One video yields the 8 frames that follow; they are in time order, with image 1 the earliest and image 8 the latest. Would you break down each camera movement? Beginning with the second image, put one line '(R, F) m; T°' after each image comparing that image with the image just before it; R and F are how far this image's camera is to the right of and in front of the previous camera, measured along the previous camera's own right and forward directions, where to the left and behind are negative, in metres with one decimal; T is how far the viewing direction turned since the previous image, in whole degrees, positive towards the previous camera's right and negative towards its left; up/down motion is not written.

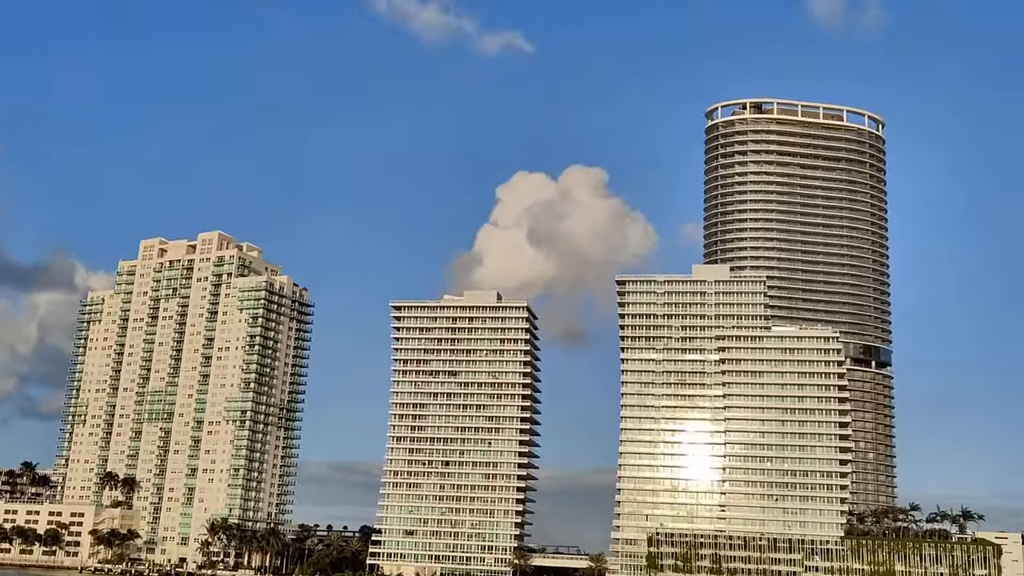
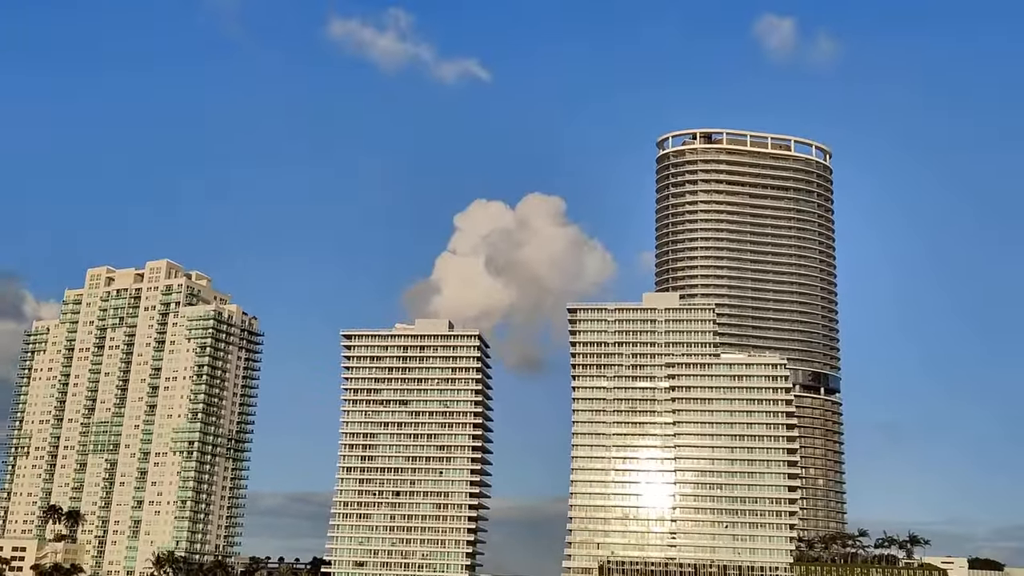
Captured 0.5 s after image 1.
(+1.5, -0.2) m; +2°
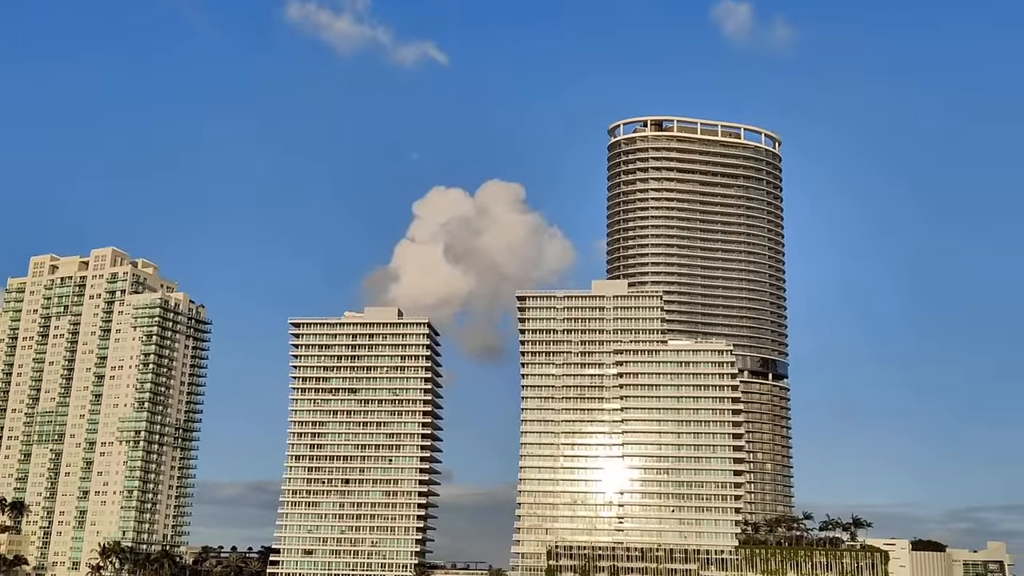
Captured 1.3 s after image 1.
(+2.5, -0.3) m; +2°
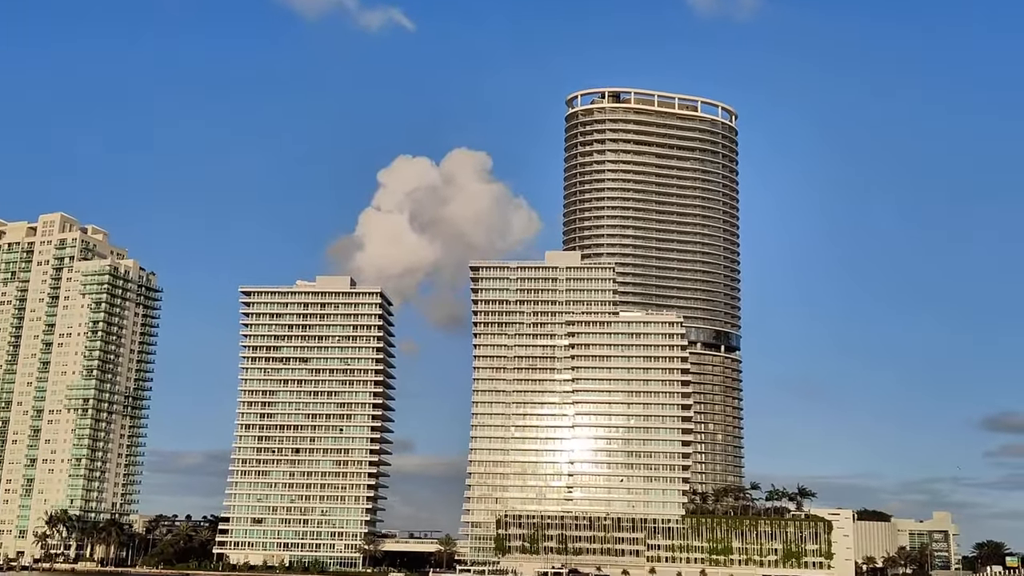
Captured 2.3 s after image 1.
(+3.2, 0.0) m; +2°
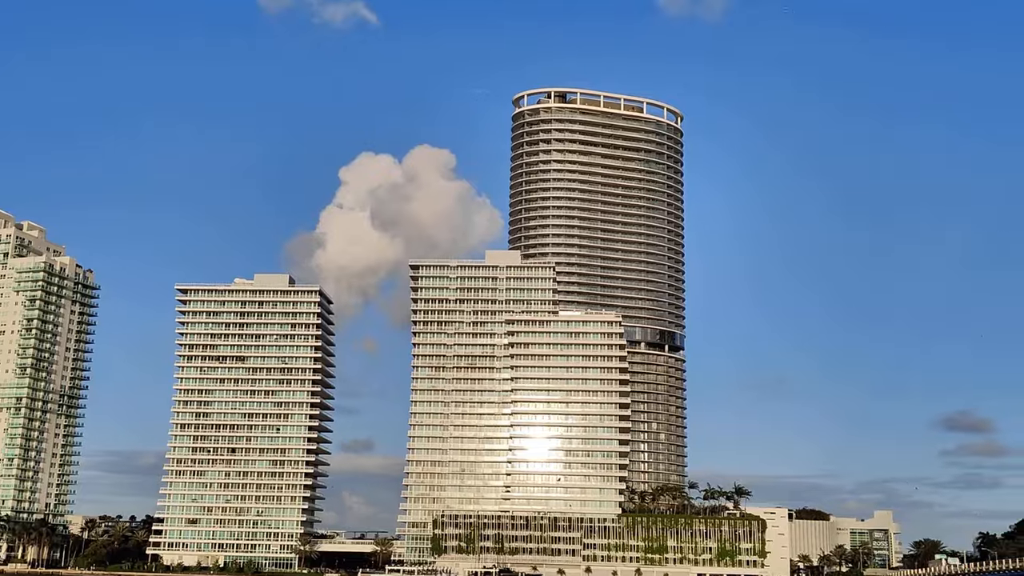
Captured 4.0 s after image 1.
(+5.6, +0.2) m; +2°
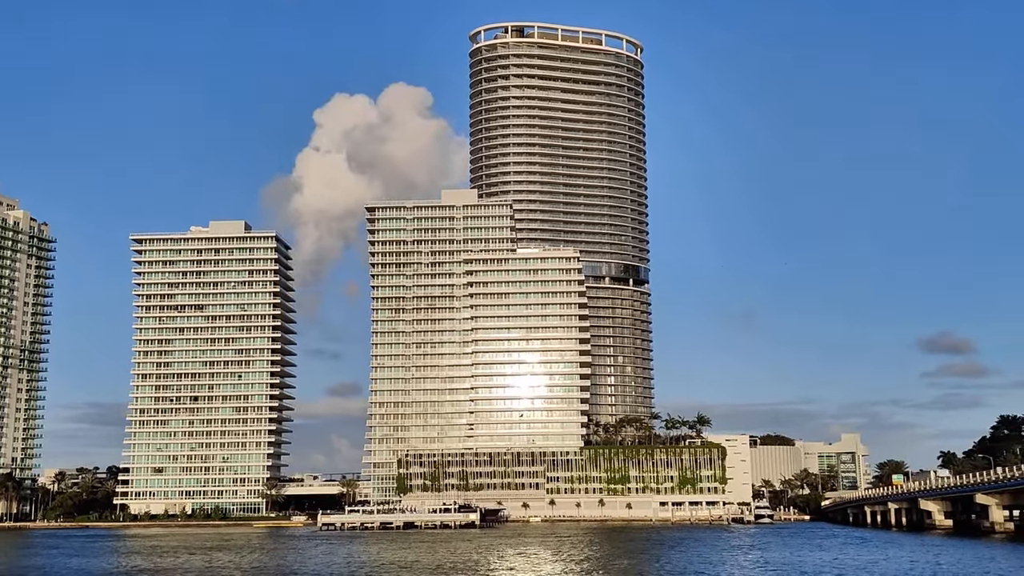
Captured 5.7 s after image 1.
(+5.8, +0.3) m; +1°
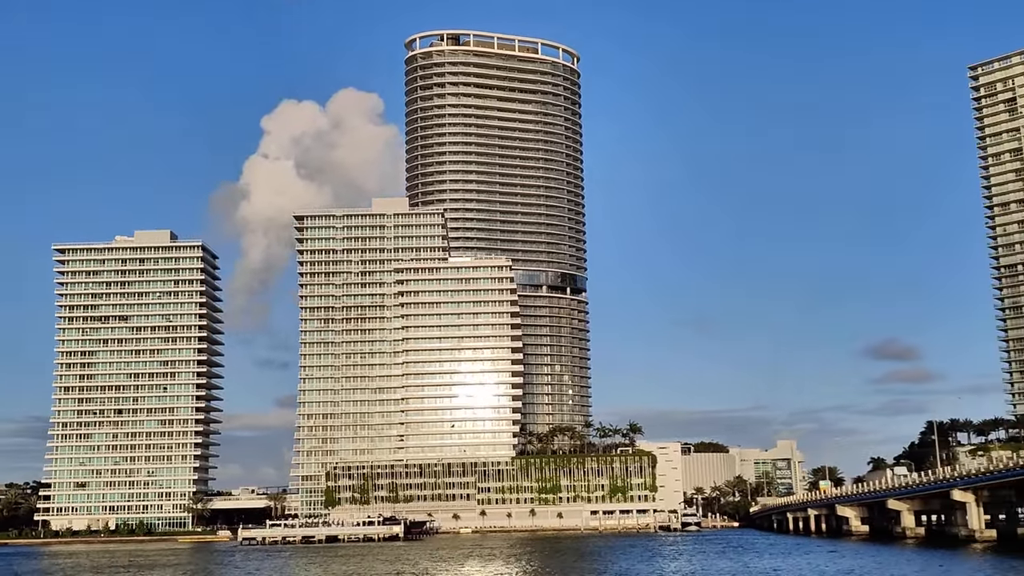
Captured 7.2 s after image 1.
(+4.9, +1.1) m; +3°
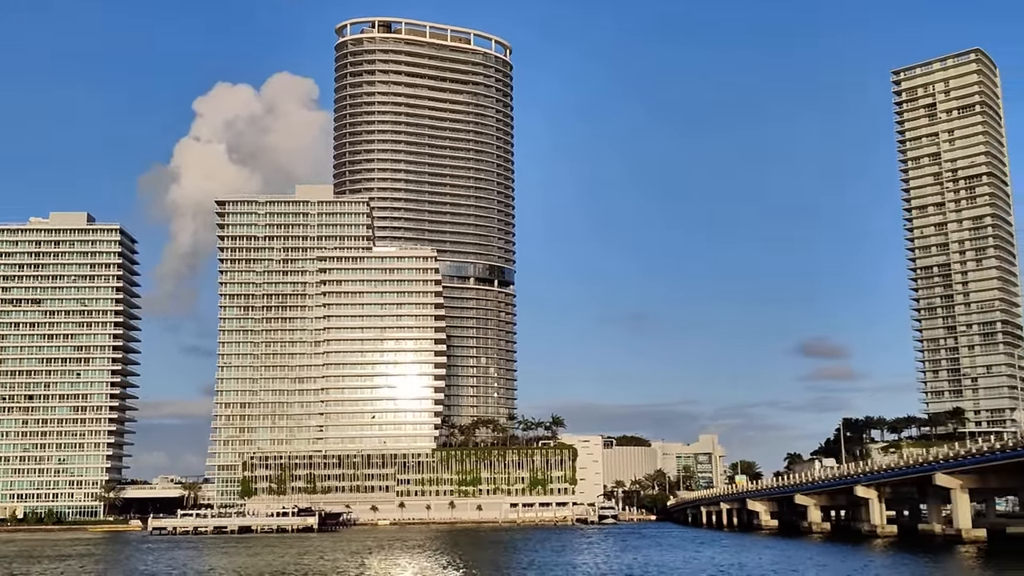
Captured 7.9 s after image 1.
(+2.2, +0.5) m; +4°
